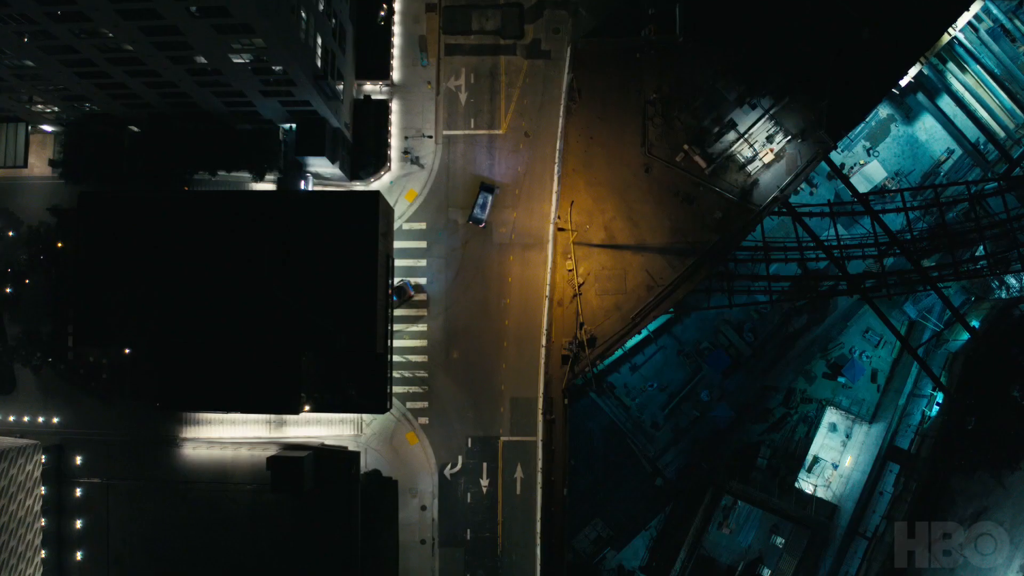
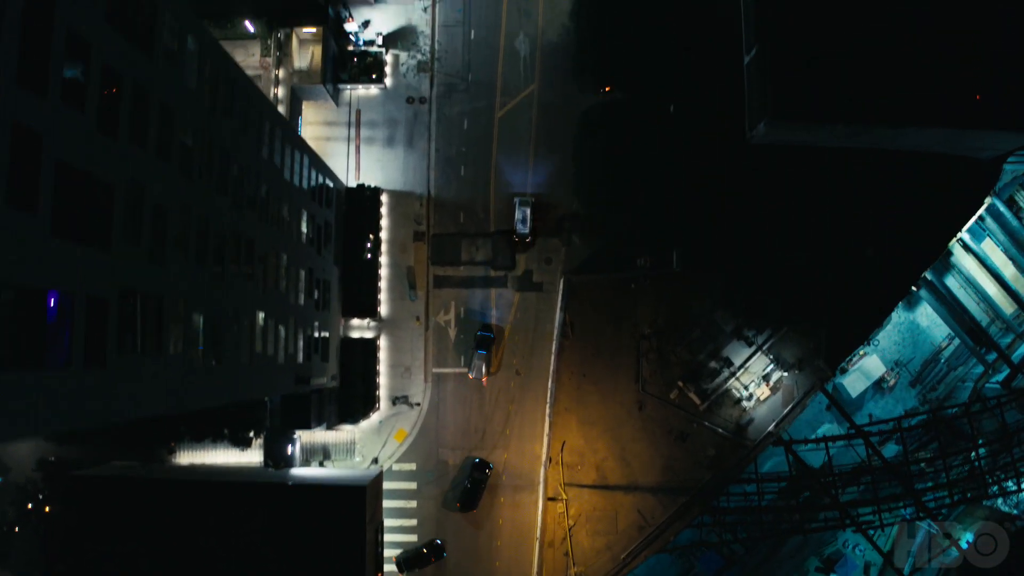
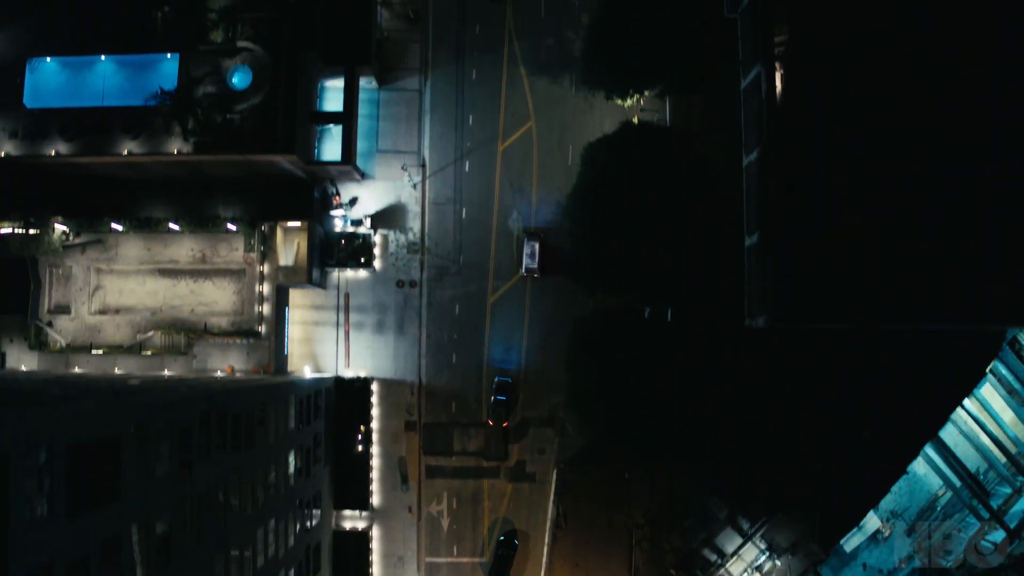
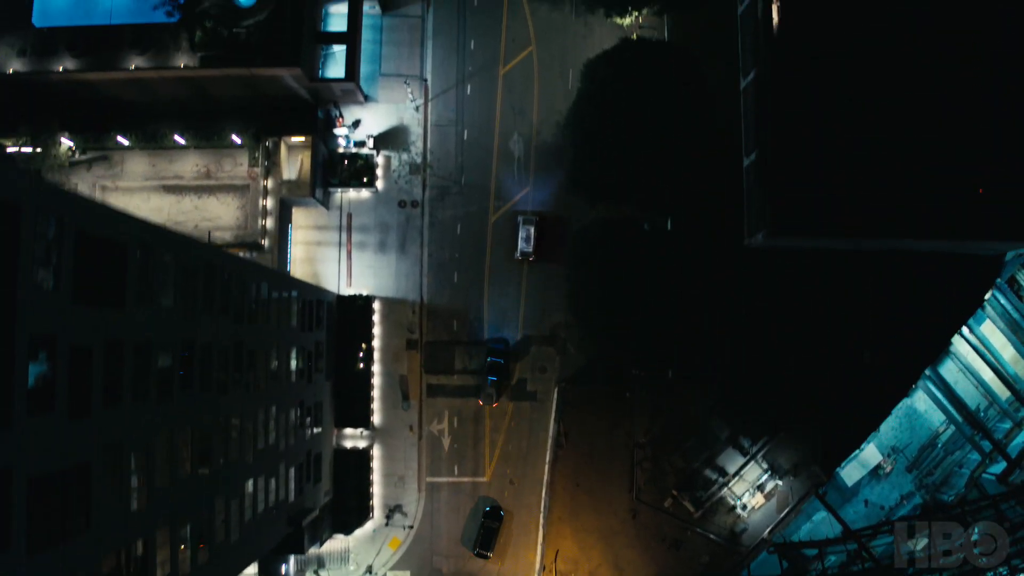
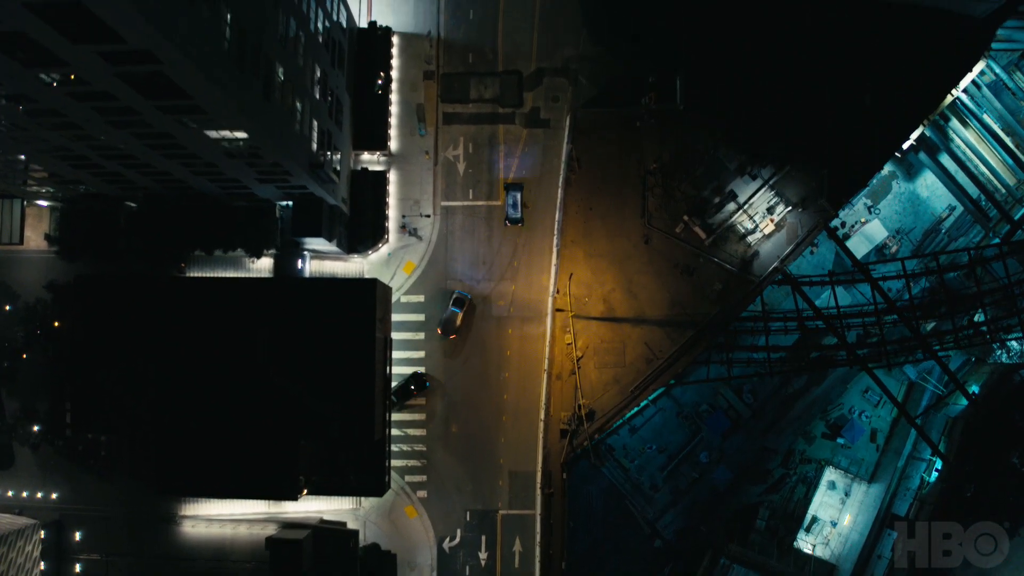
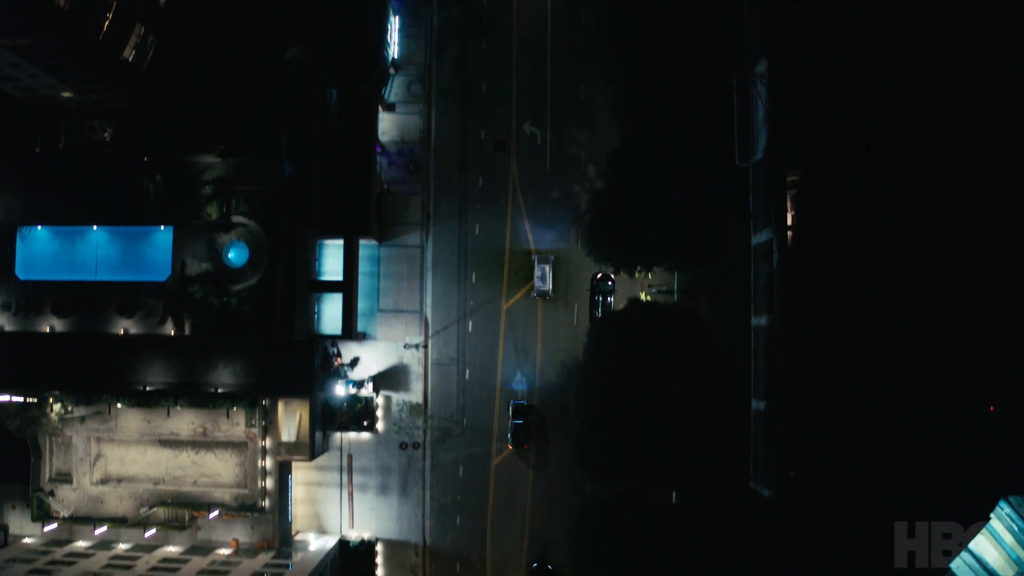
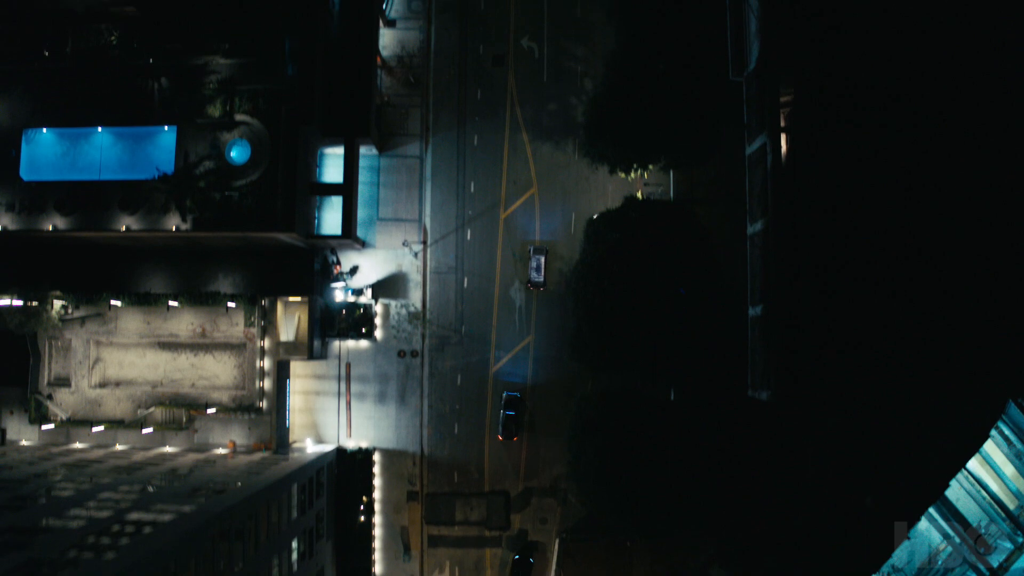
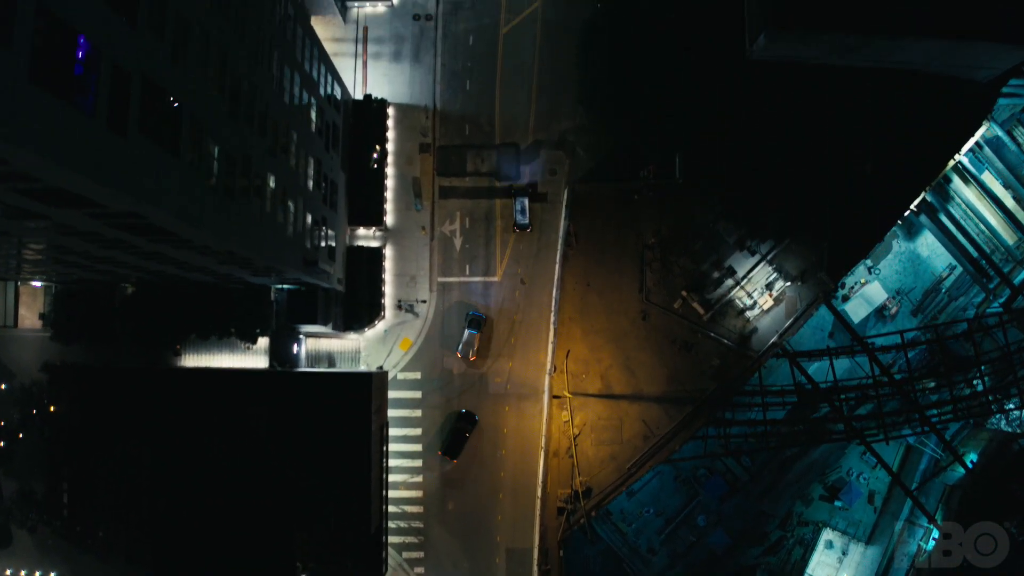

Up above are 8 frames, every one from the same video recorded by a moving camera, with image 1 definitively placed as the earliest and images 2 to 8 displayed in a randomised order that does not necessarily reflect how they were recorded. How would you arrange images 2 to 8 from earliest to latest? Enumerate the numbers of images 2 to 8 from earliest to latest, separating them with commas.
5, 8, 2, 4, 3, 7, 6
